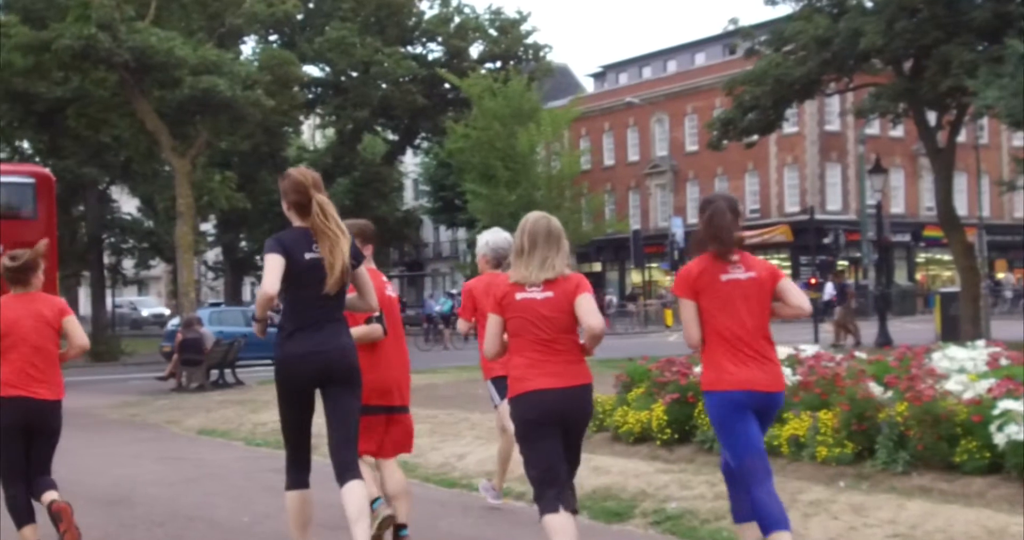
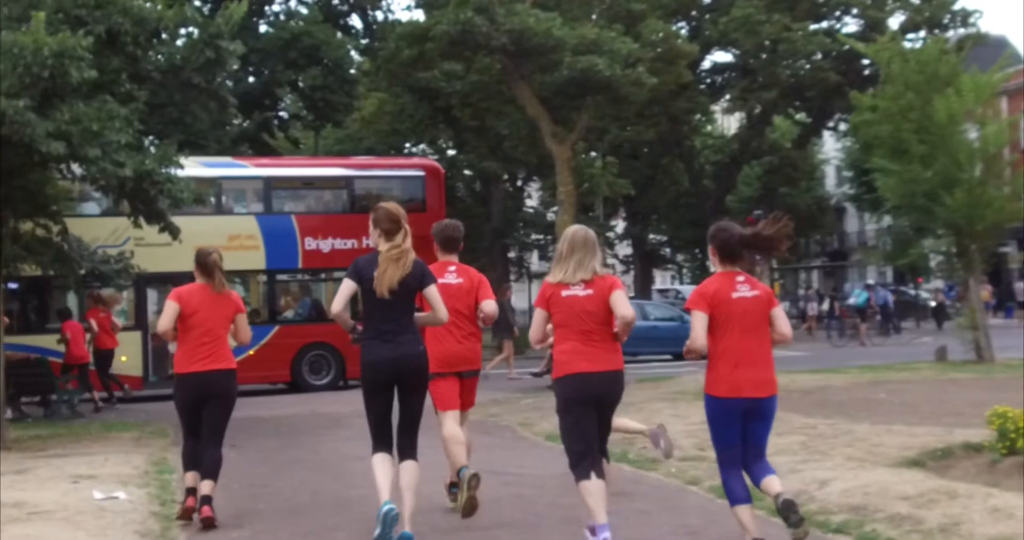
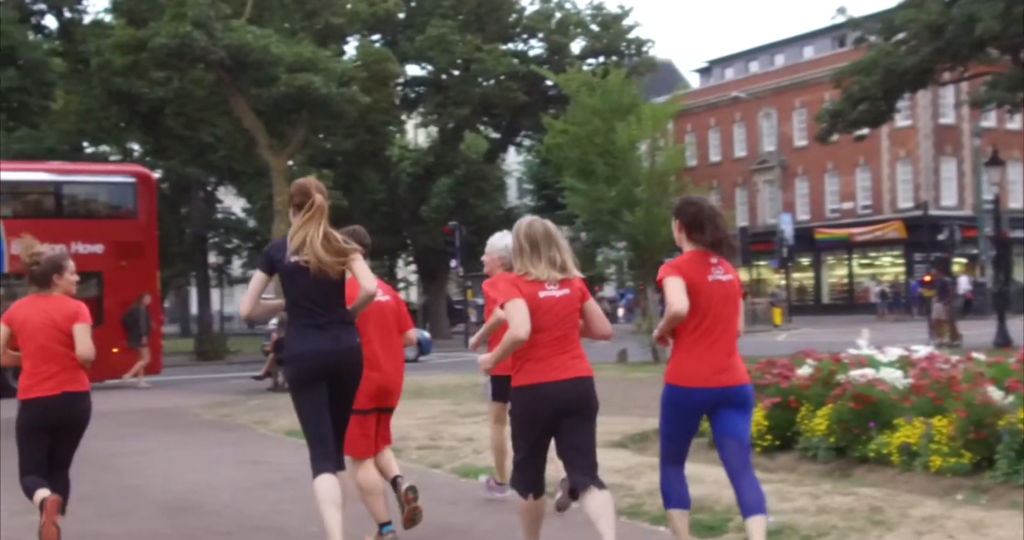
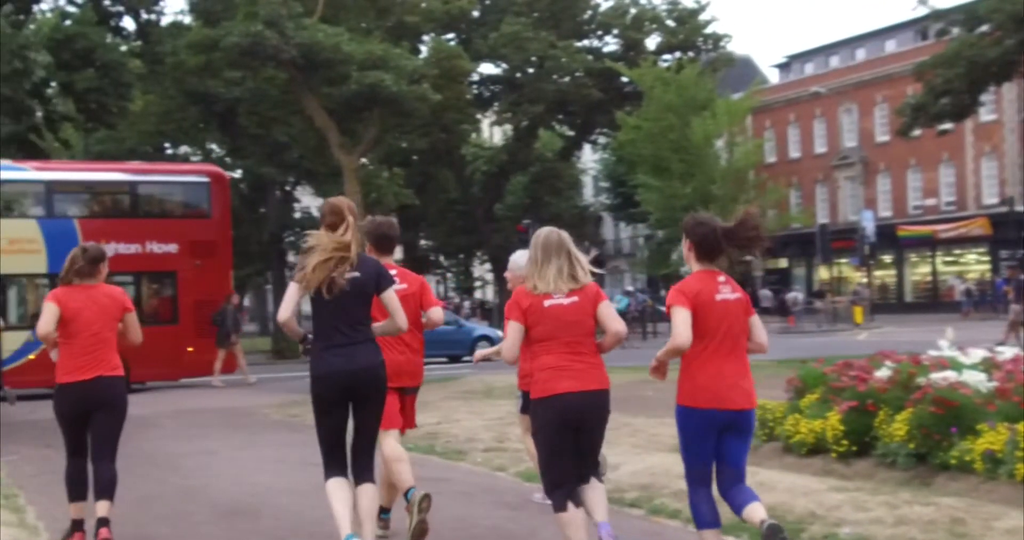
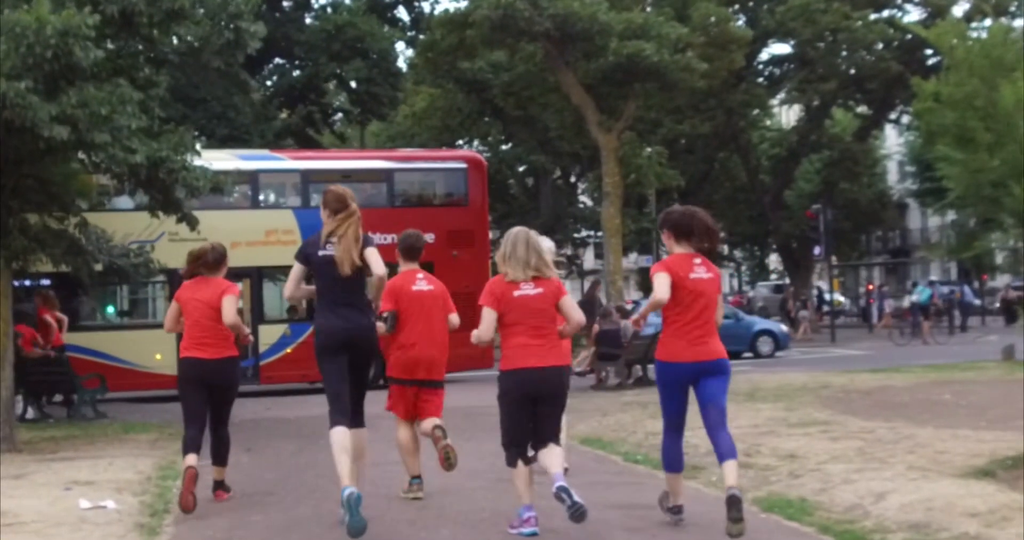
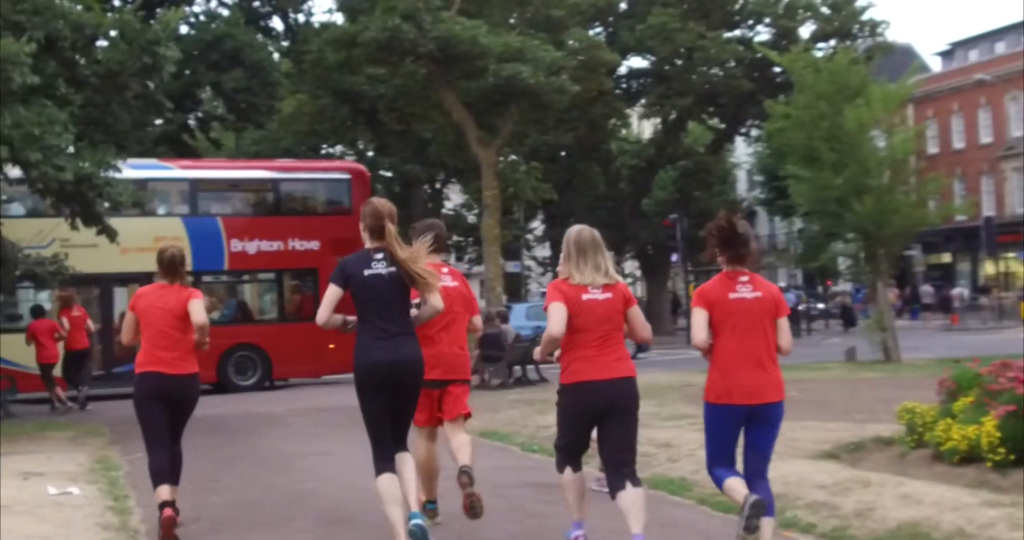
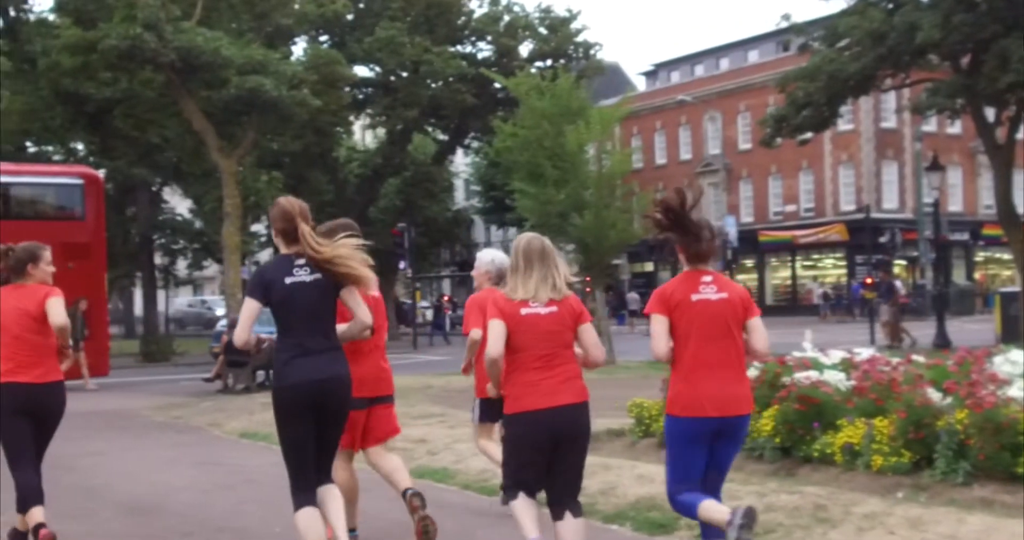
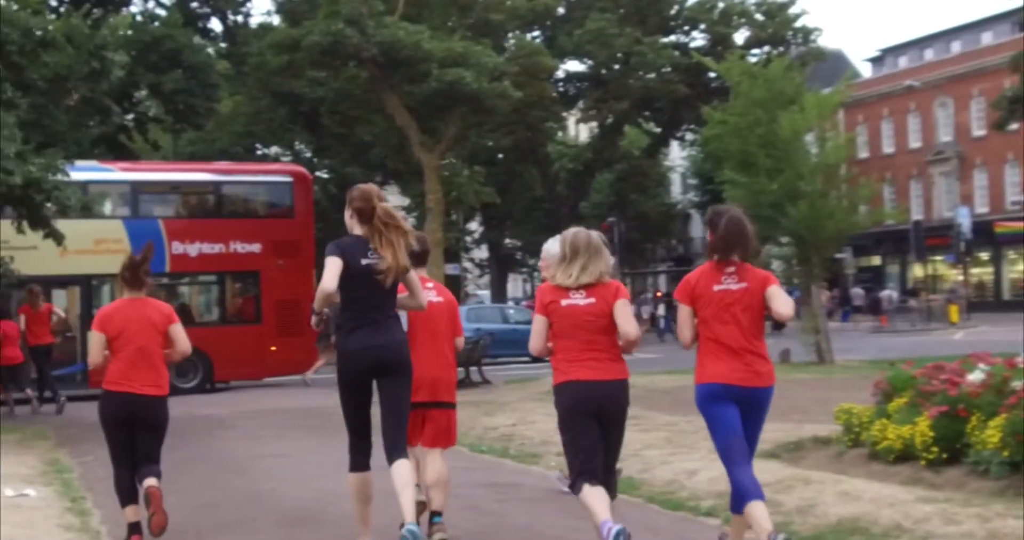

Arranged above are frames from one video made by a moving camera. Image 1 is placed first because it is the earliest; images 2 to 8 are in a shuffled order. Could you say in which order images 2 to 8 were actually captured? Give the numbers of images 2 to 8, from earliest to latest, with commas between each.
7, 3, 4, 8, 6, 2, 5
